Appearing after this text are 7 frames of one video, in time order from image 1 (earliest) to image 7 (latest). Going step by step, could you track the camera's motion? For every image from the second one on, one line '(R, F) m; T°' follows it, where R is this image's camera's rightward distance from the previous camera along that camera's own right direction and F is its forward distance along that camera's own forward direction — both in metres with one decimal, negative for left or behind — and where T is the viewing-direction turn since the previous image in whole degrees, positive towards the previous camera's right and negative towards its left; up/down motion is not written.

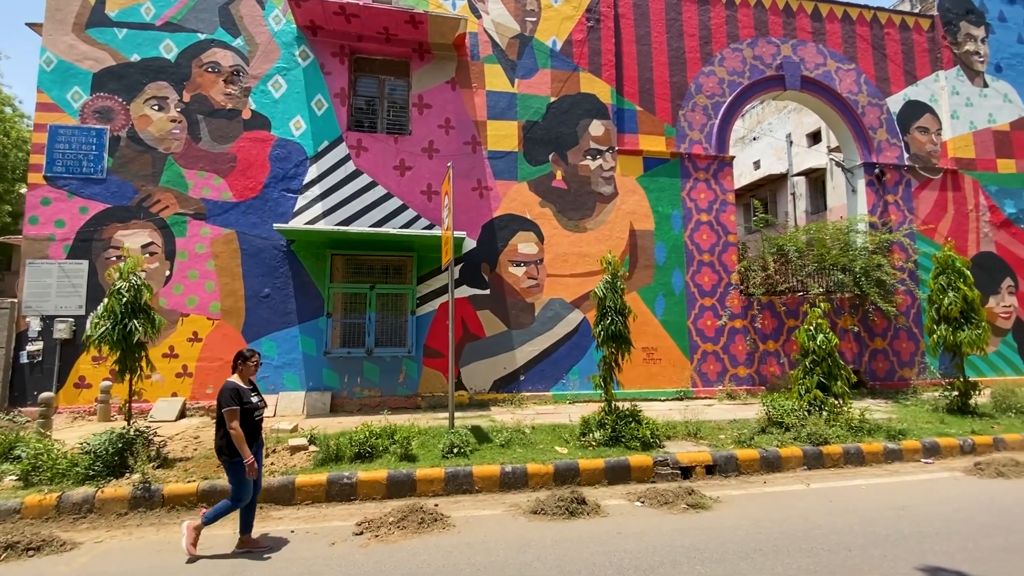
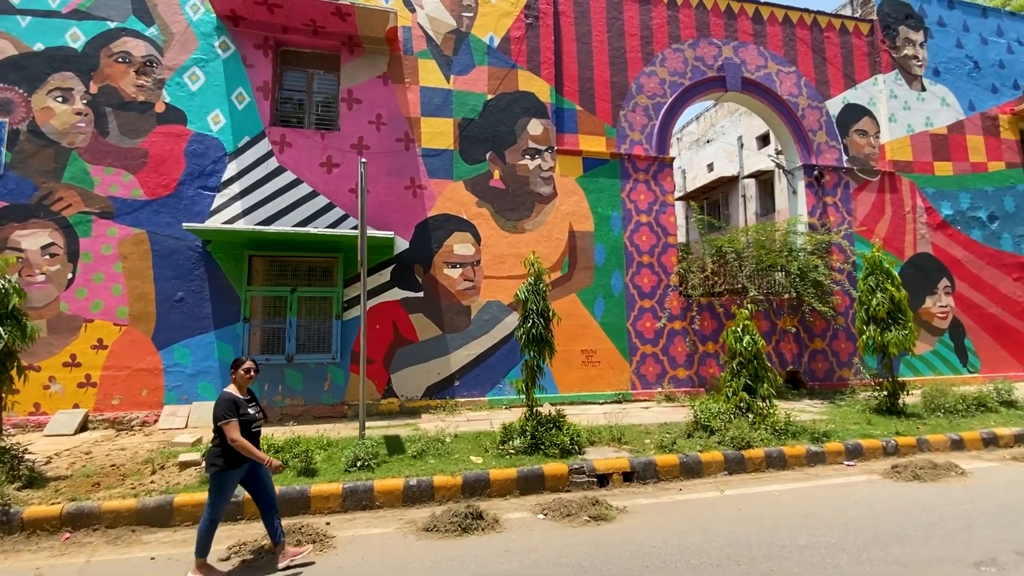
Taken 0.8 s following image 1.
(+0.8, +0.3) m; +3°
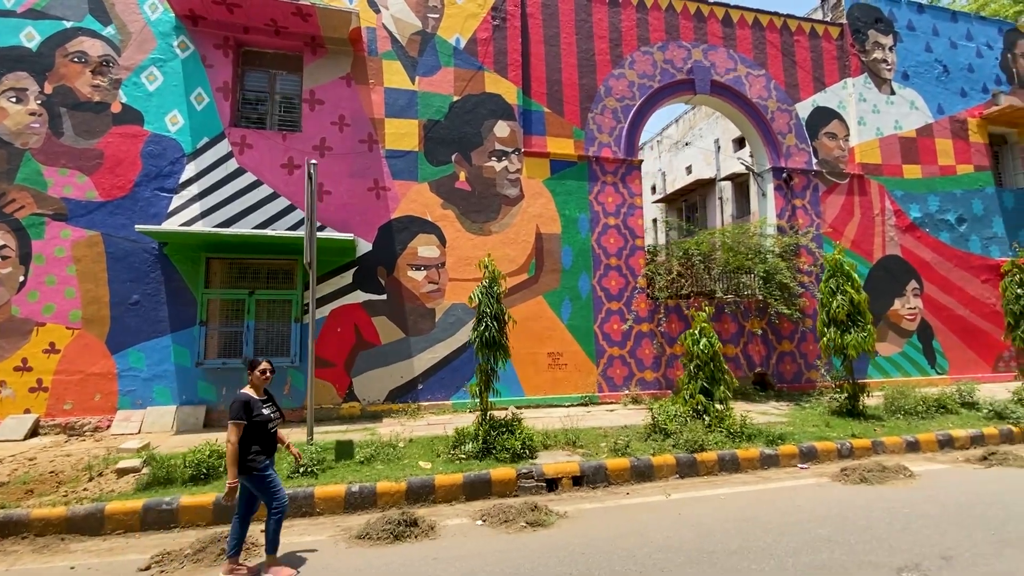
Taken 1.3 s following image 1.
(+0.6, 0.0) m; +1°
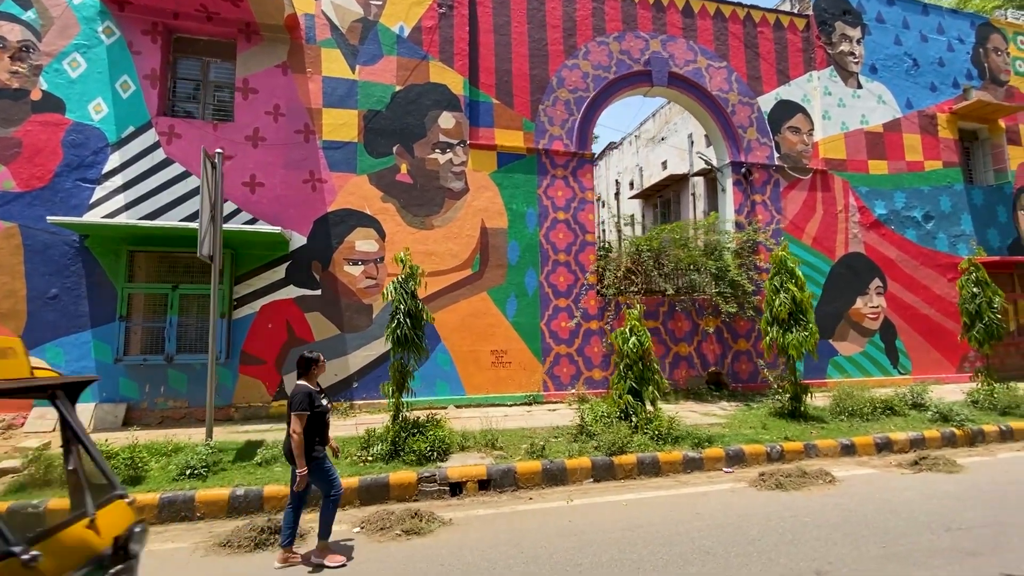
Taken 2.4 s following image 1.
(+1.2, +0.3) m; 0°
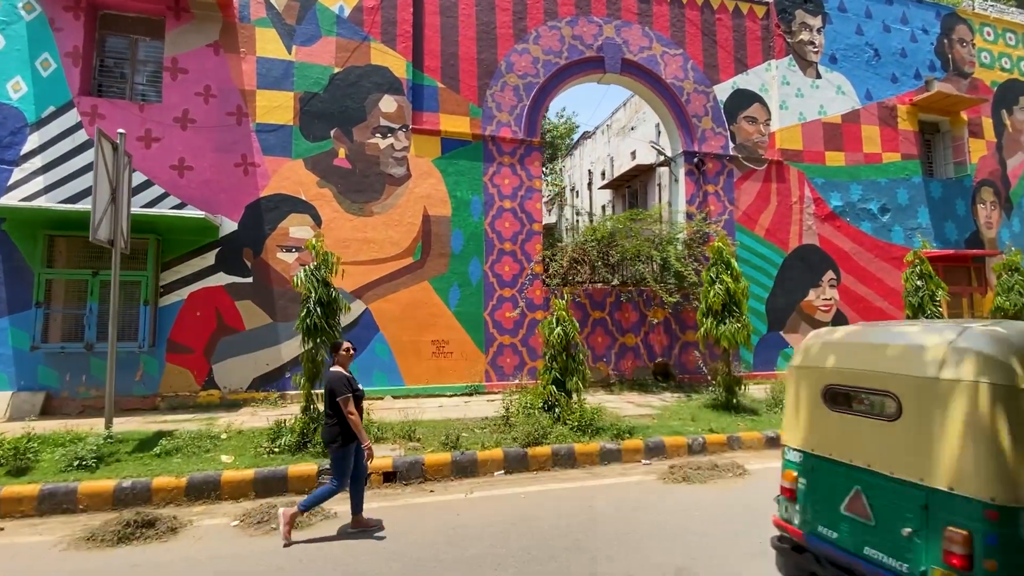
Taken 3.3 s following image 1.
(+1.0, +0.1) m; +1°
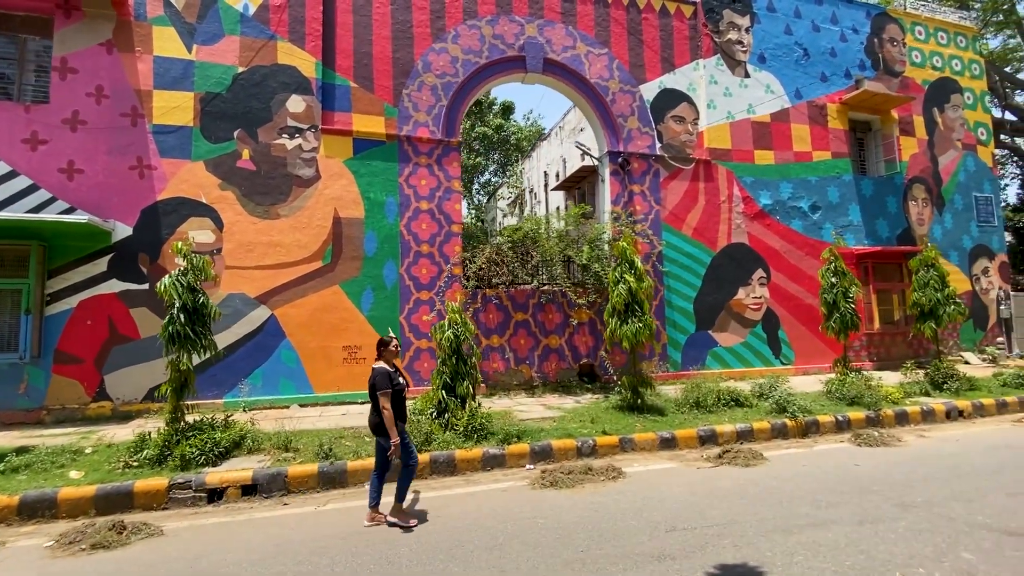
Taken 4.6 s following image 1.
(+1.4, +0.1) m; +1°
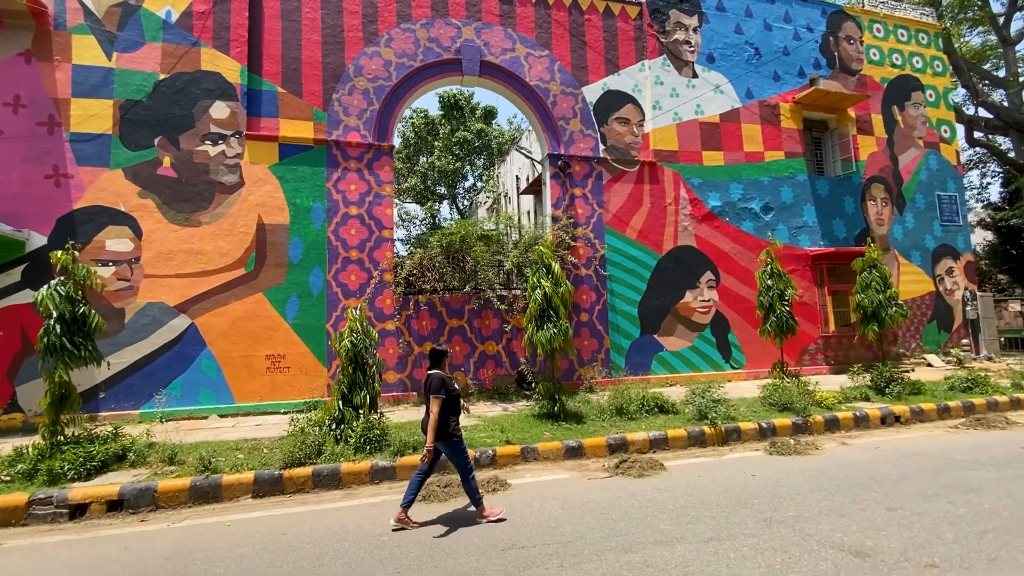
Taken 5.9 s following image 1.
(+1.5, +0.2) m; -1°
